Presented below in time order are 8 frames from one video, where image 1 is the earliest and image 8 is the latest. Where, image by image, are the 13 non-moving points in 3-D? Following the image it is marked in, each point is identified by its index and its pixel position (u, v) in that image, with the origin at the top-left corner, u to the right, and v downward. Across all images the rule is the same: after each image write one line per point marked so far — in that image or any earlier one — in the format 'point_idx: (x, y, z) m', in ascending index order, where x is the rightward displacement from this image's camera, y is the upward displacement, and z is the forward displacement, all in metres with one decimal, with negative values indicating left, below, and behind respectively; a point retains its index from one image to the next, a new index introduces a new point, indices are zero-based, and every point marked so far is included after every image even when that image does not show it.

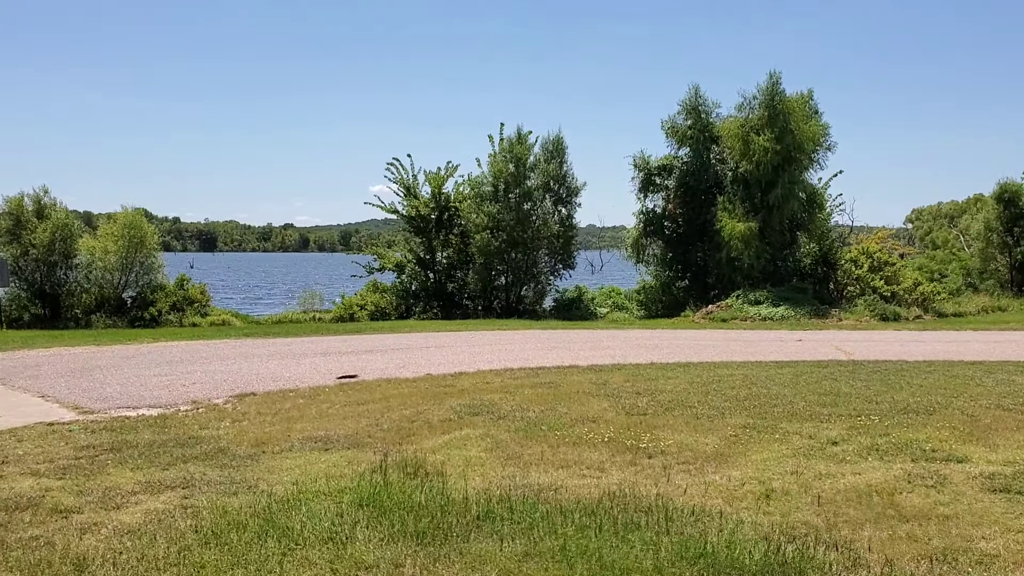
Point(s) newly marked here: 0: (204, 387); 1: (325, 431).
0: (-3.5, -1.2, +11.1) m
1: (-1.5, -1.2, +7.8) m
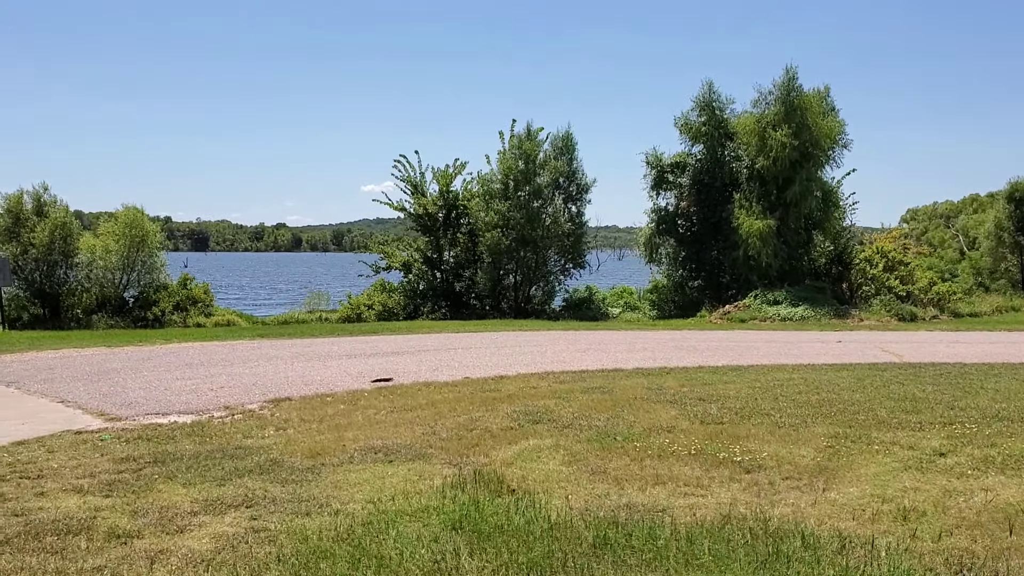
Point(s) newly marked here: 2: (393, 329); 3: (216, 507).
0: (-3.0, -1.1, +10.5) m
1: (-1.0, -1.2, +7.2) m
2: (-2.5, -0.9, +19.7) m
3: (-1.6, -1.2, +5.3) m
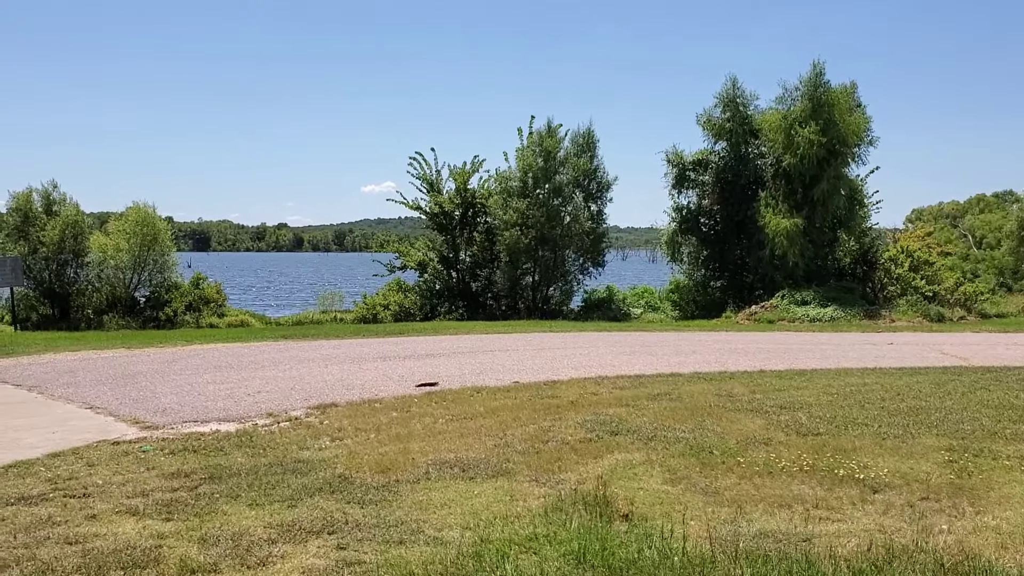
0: (-2.4, -1.1, +9.9) m
1: (-0.4, -1.1, +6.6) m
2: (-1.9, -0.9, +19.1) m
3: (-1.1, -1.2, +4.7) m
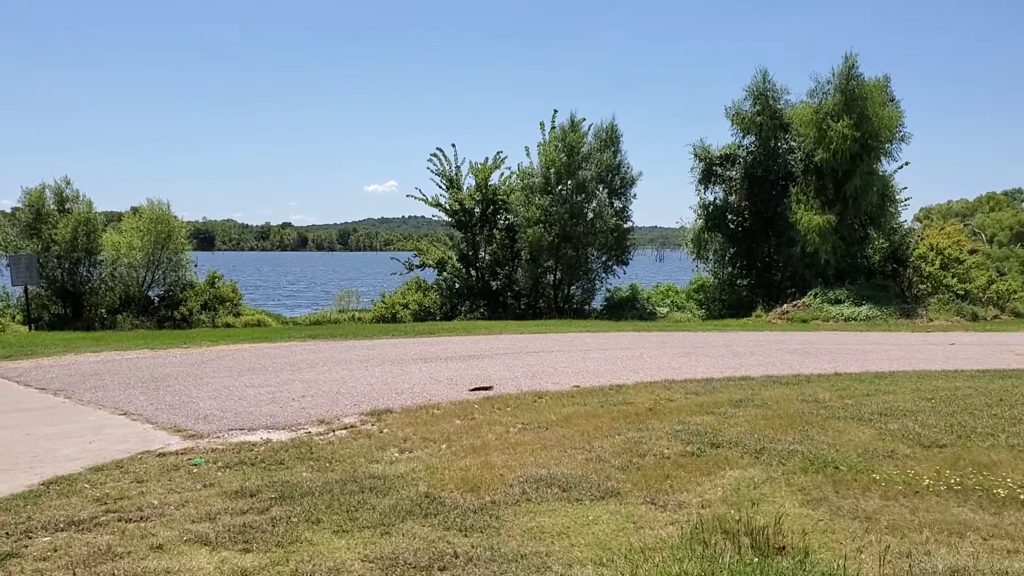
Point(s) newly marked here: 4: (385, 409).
0: (-1.8, -1.1, +9.2) m
1: (+0.2, -1.1, +5.9) m
2: (-1.3, -0.8, +18.4) m
3: (-0.5, -1.2, +4.0) m
4: (-1.2, -1.1, +8.7) m
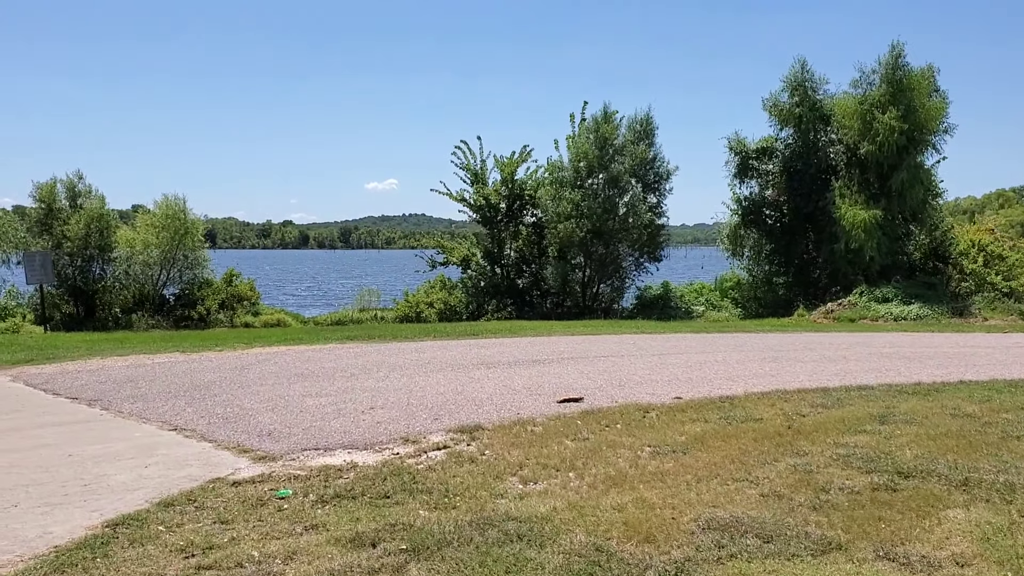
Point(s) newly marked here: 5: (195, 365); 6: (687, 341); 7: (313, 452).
0: (-1.0, -1.1, +8.2) m
1: (+1.0, -1.1, +4.9) m
2: (-0.4, -0.8, +17.4) m
3: (+0.4, -1.2, +3.0) m
4: (-0.3, -1.1, +7.7) m
5: (-4.1, -1.0, +12.3) m
6: (+2.5, -0.8, +13.8) m
7: (-1.4, -1.2, +7.0) m
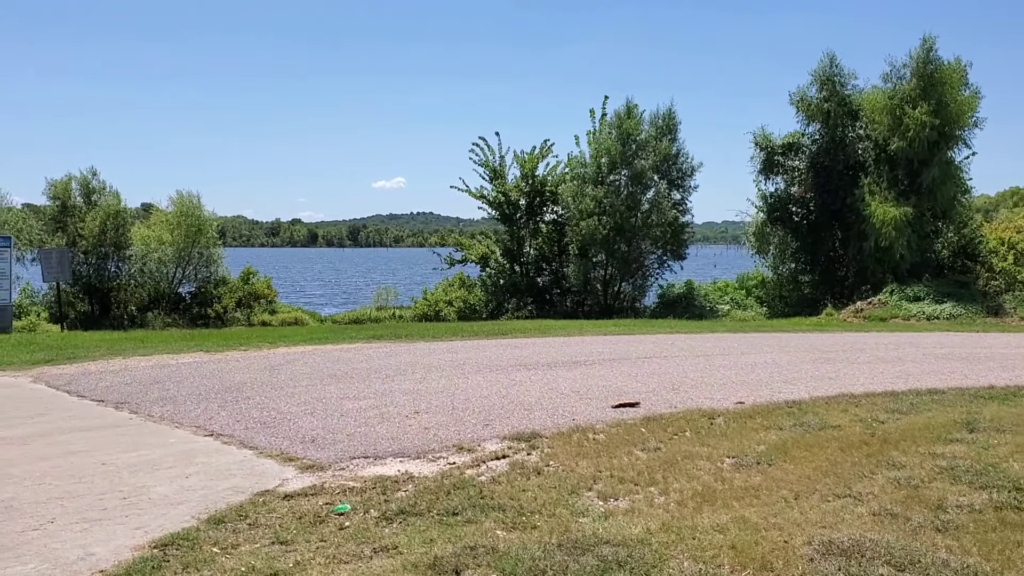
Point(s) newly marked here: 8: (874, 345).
0: (-0.5, -1.1, +7.7) m
1: (+1.5, -1.1, +4.4) m
2: (+0.1, -0.8, +16.9) m
3: (+0.8, -1.2, +2.5) m
4: (+0.1, -1.1, +7.2) m
5: (-3.6, -1.0, +11.9) m
6: (+3.0, -0.7, +13.3) m
7: (-1.0, -1.2, +6.5) m
8: (+4.8, -0.7, +12.7) m
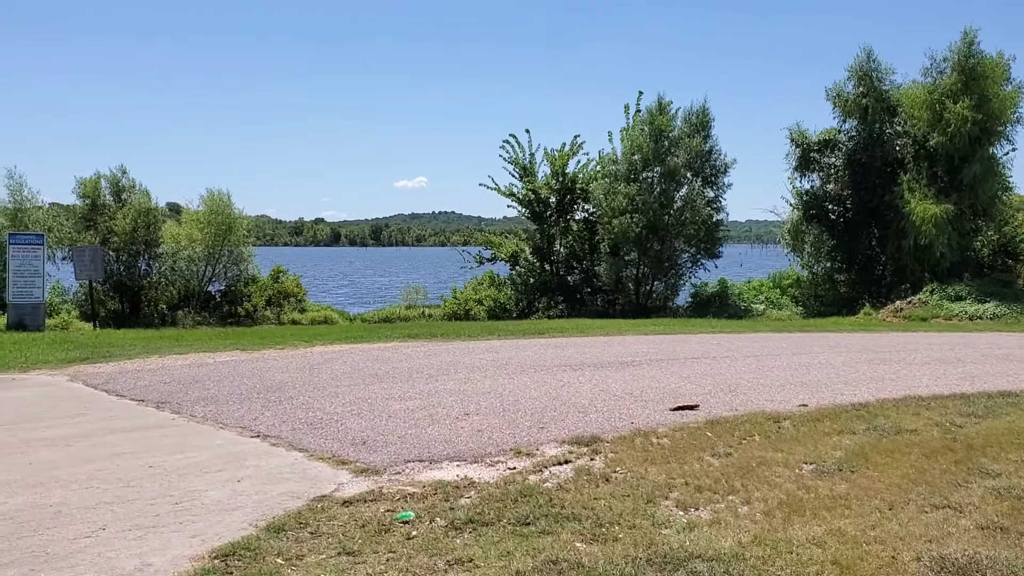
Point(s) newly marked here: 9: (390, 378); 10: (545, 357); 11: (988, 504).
0: (-0.1, -1.1, +7.4) m
1: (+1.8, -1.1, +4.1) m
2: (+0.8, -0.7, +16.6) m
3: (+1.1, -1.2, +2.2) m
4: (+0.6, -1.1, +6.9) m
5: (-3.1, -0.9, +11.7) m
6: (+3.6, -0.7, +12.9) m
7: (-0.6, -1.2, +6.3) m
8: (+5.3, -0.7, +12.3) m
9: (-1.3, -1.0, +10.2) m
10: (+0.4, -0.8, +11.9) m
11: (+2.3, -1.1, +4.7) m
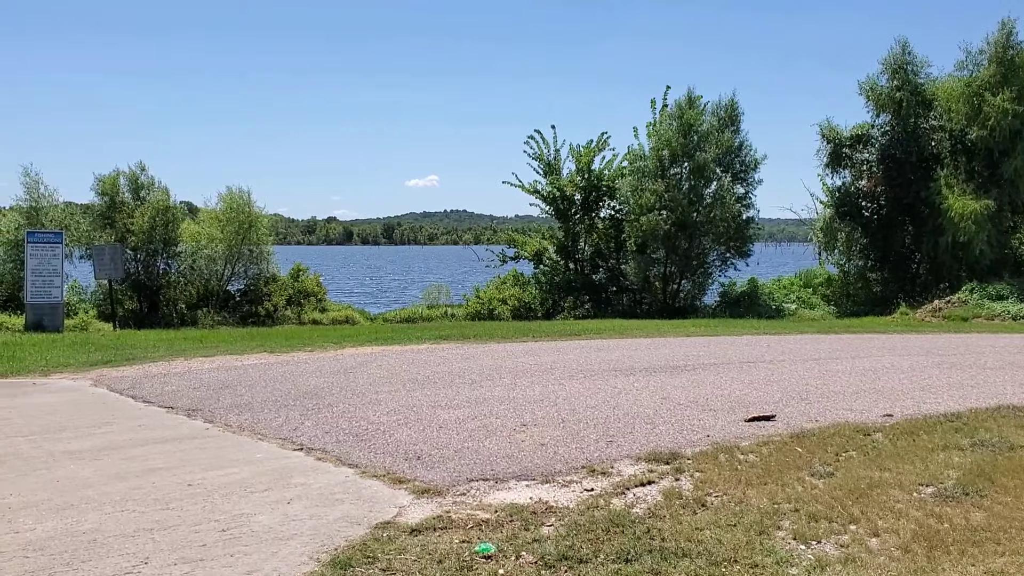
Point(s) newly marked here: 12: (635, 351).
0: (+0.4, -1.1, +6.8) m
1: (+2.2, -1.1, +3.5) m
2: (+1.3, -0.7, +16.0) m
3: (+1.5, -1.2, +1.6) m
4: (+1.0, -1.1, +6.3) m
5: (-2.6, -0.9, +11.2) m
6: (+4.1, -0.7, +12.3) m
7: (-0.2, -1.2, +5.7) m
8: (+5.8, -0.7, +11.6) m
9: (-0.8, -1.0, +9.6) m
10: (+0.9, -0.8, +11.3) m
11: (+2.8, -1.1, +4.1) m
12: (+1.5, -0.8, +12.1) m
